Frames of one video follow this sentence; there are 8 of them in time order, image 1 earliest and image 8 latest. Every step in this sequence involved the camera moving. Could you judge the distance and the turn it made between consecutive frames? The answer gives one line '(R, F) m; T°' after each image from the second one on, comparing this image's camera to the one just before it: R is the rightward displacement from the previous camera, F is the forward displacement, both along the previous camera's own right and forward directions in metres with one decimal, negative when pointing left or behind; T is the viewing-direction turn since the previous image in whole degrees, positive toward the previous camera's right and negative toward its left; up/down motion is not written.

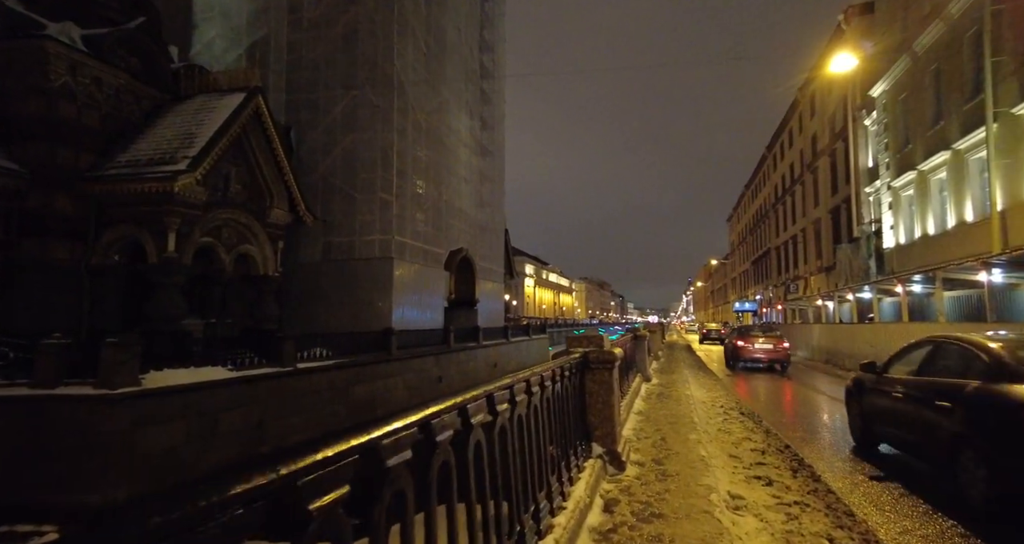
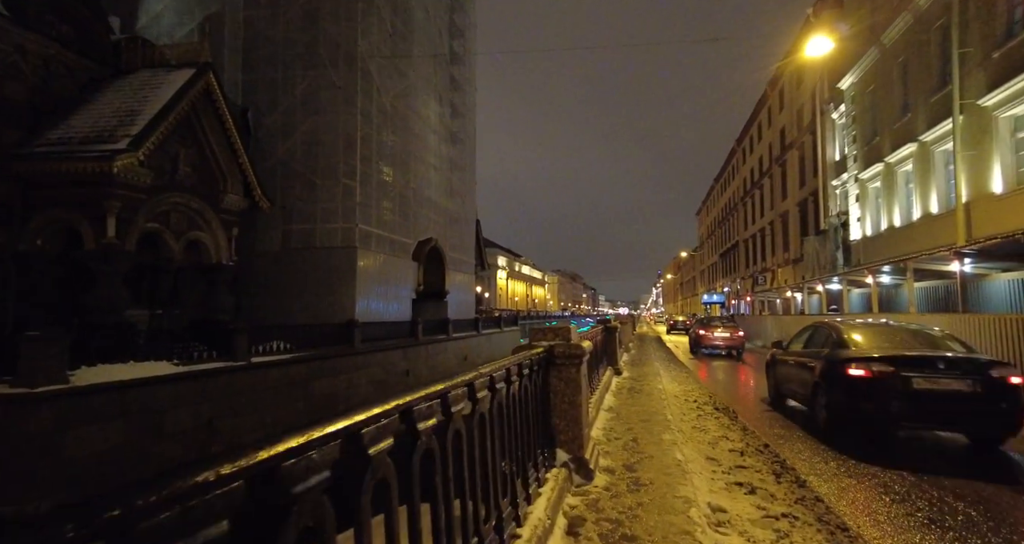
(+0.2, +0.6) m; +3°
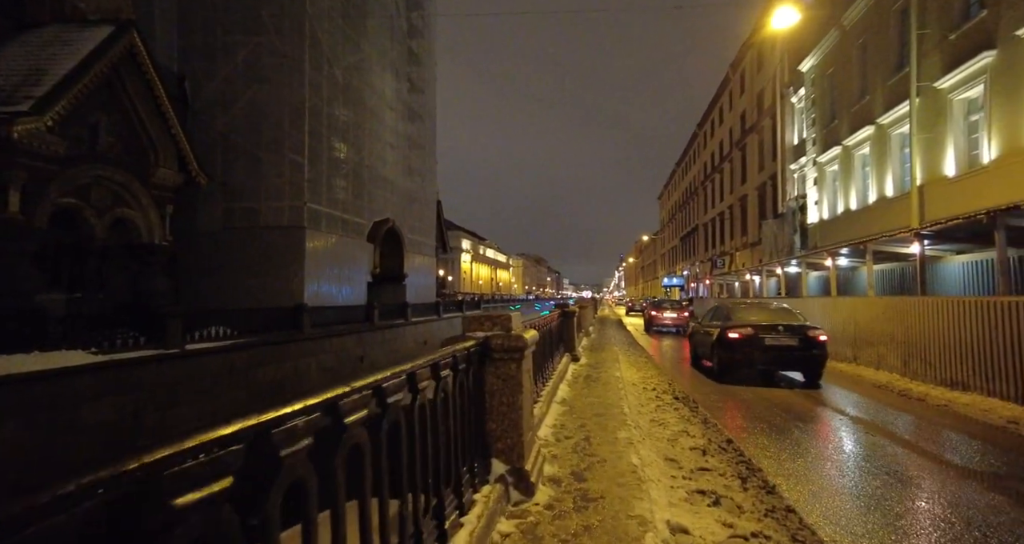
(+0.3, +0.7) m; +4°
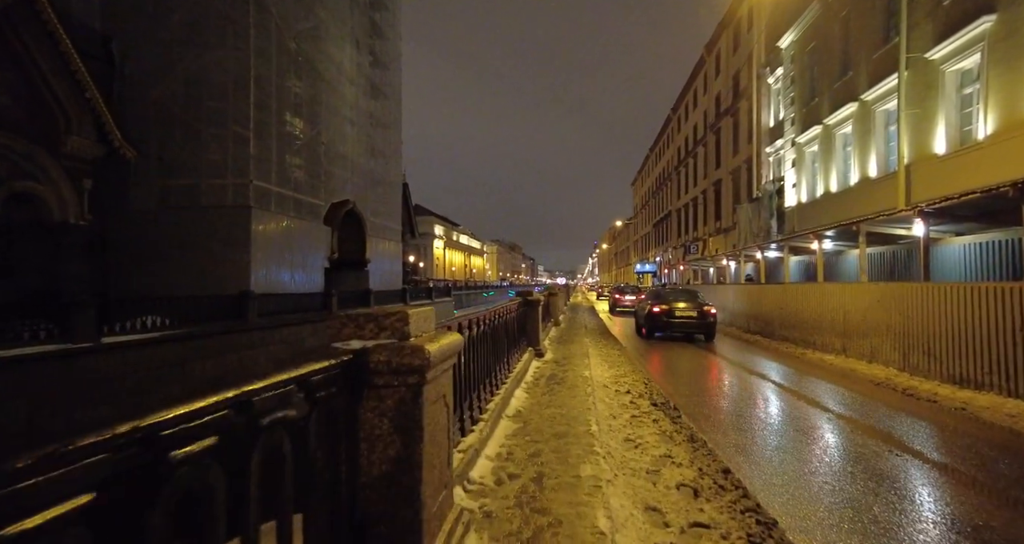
(+0.4, +1.3) m; +3°
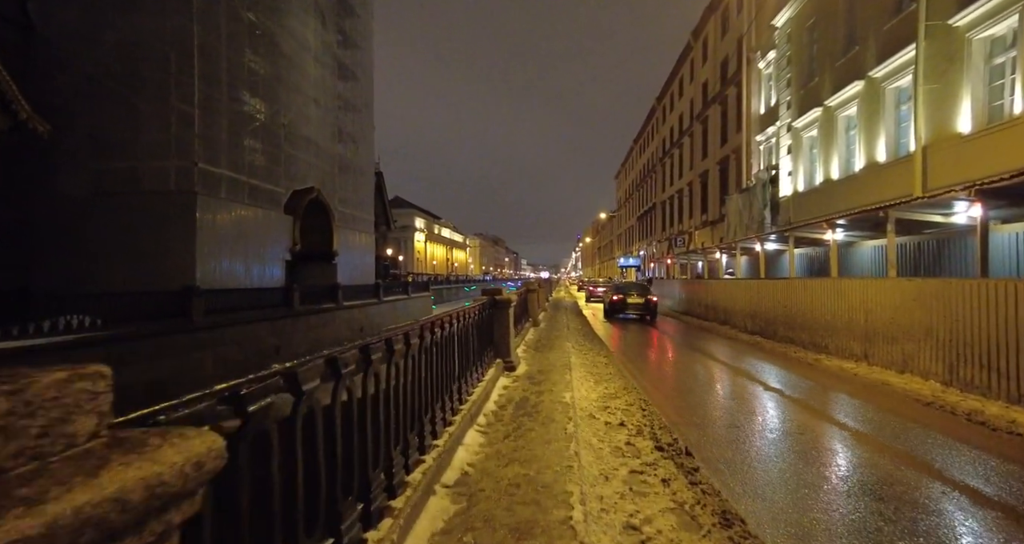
(+0.3, +1.7) m; +2°
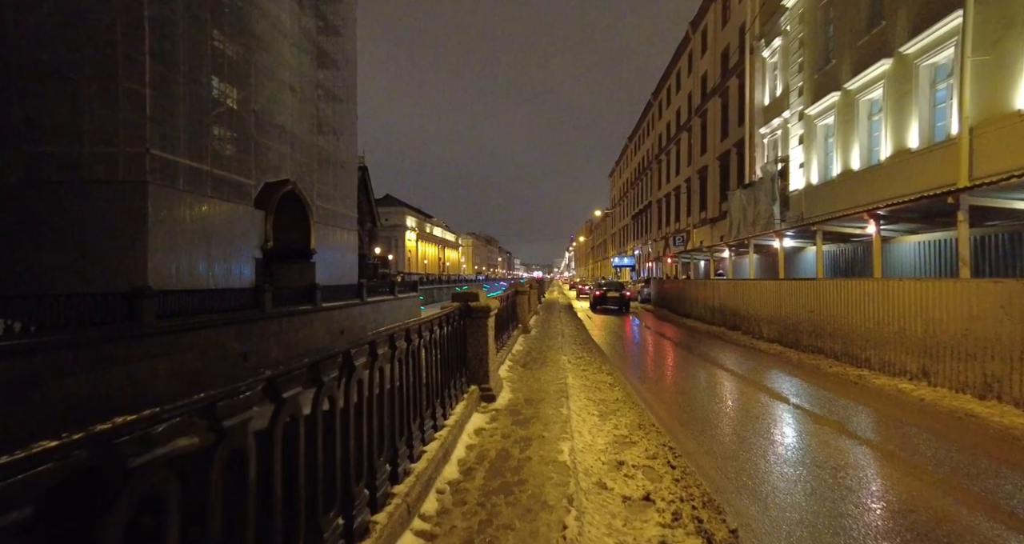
(+0.2, +1.7) m; +1°
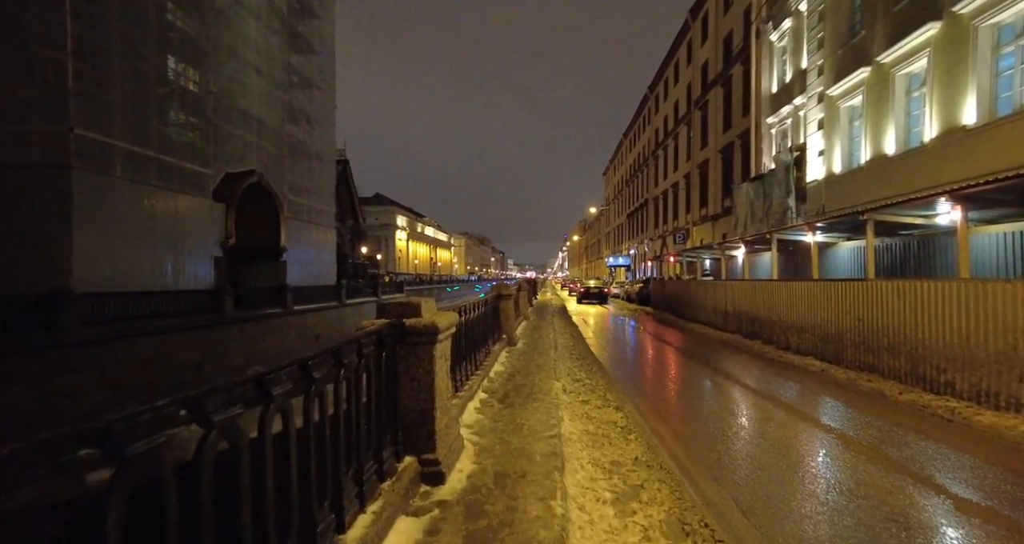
(+0.2, +2.0) m; +1°
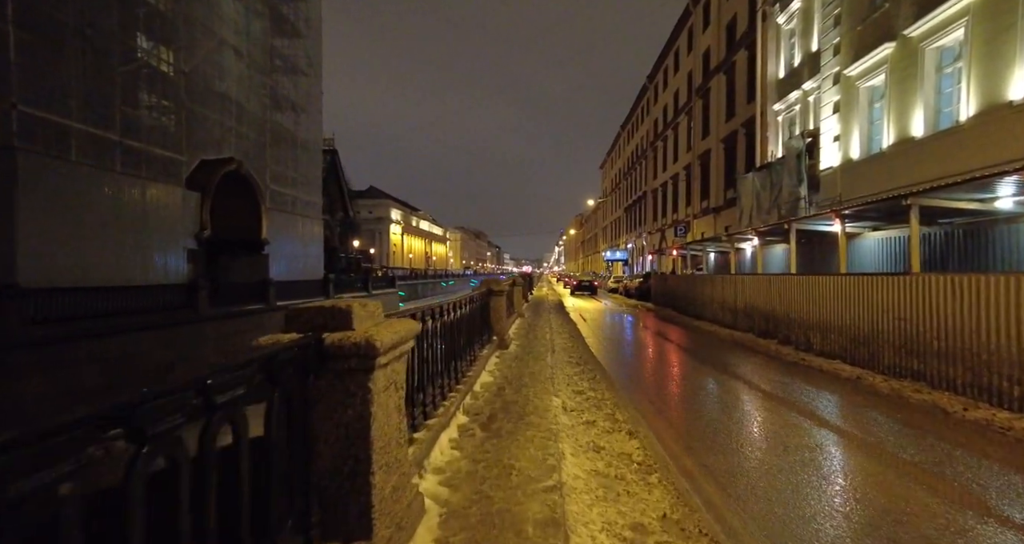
(+0.1, +1.2) m; 0°
